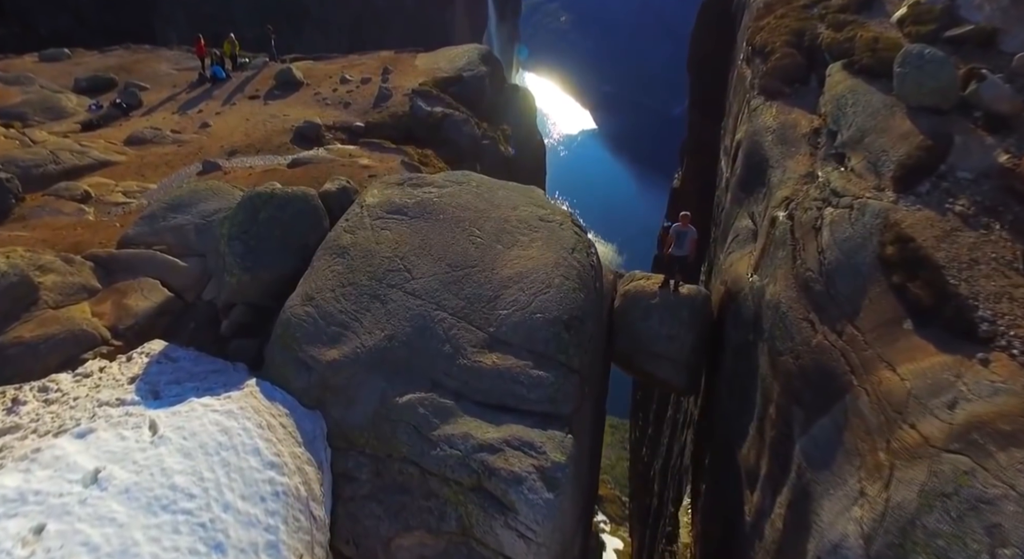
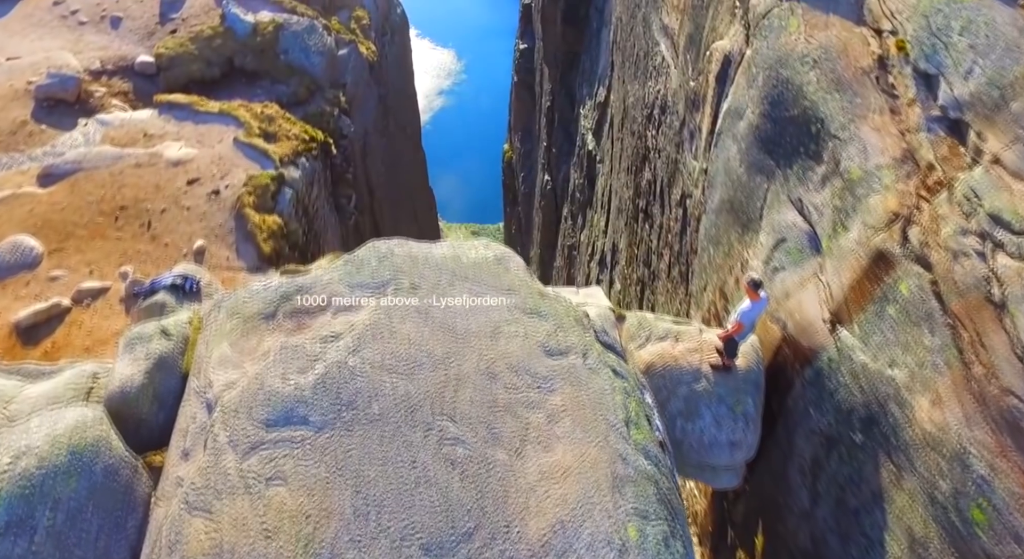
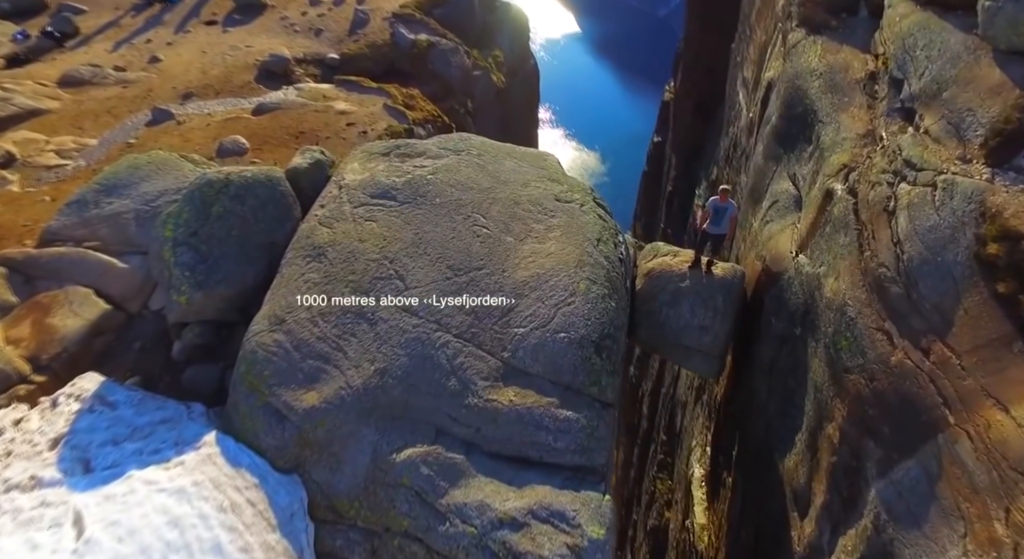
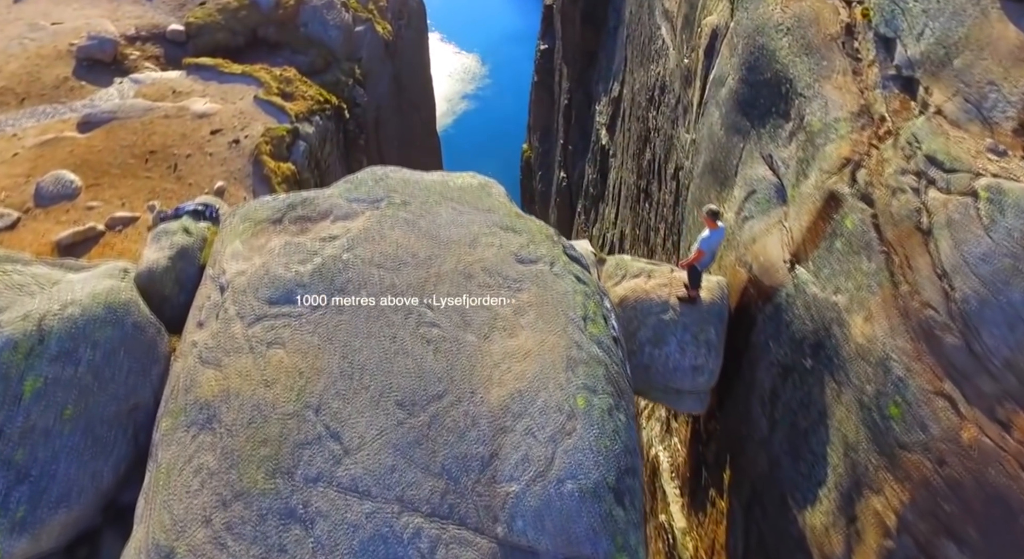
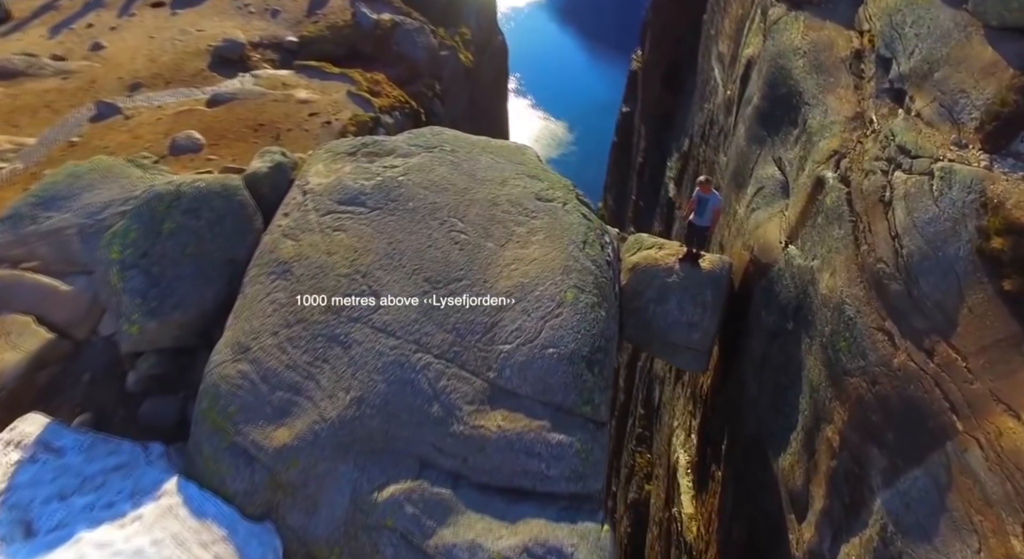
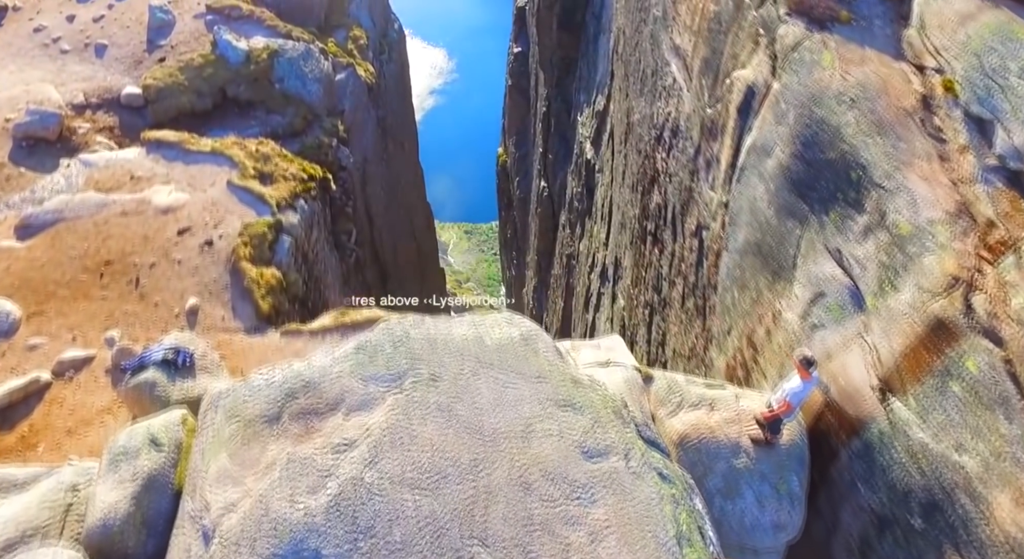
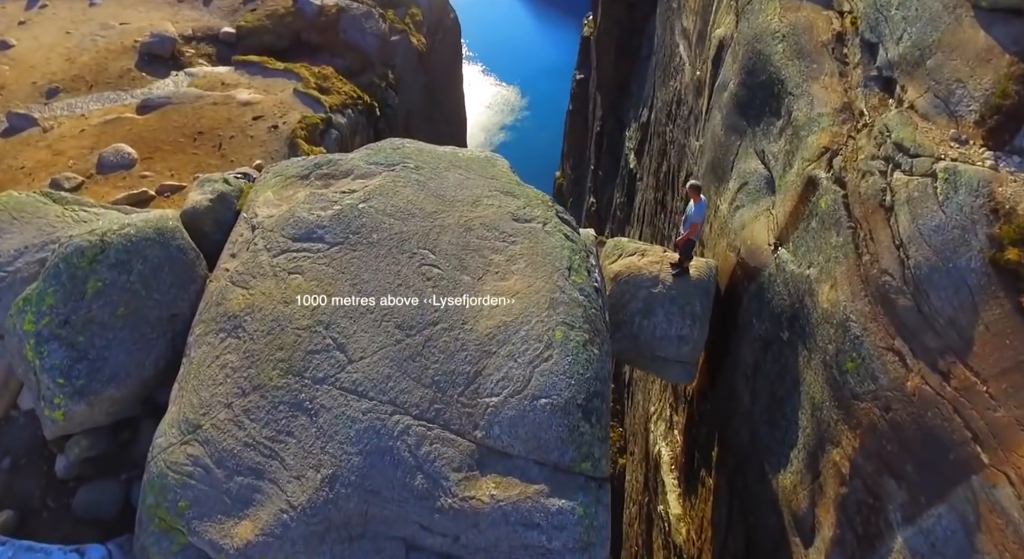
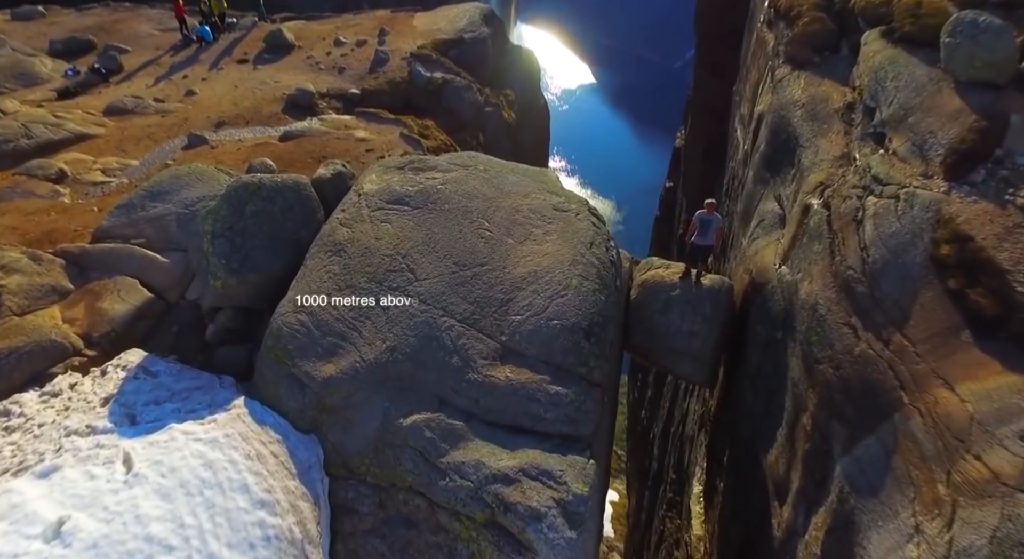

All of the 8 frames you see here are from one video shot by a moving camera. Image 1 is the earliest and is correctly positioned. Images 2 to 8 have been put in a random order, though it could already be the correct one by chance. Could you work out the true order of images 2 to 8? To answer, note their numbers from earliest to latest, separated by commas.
8, 3, 5, 7, 4, 2, 6
